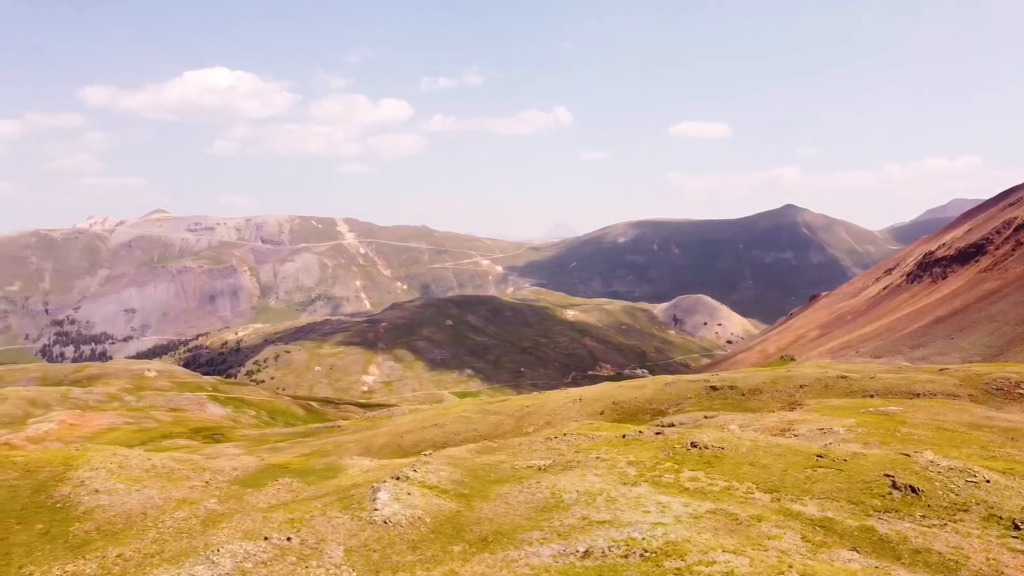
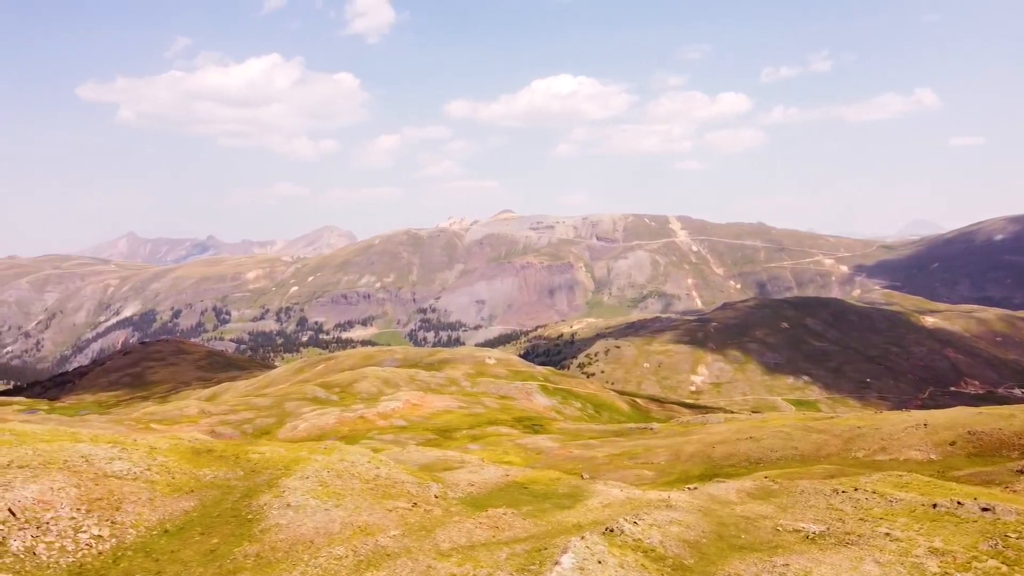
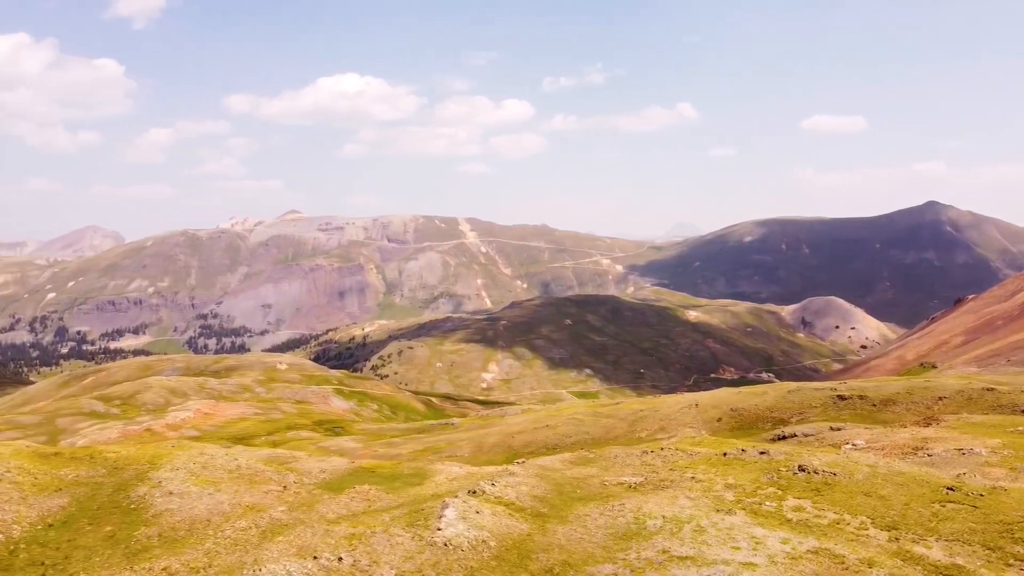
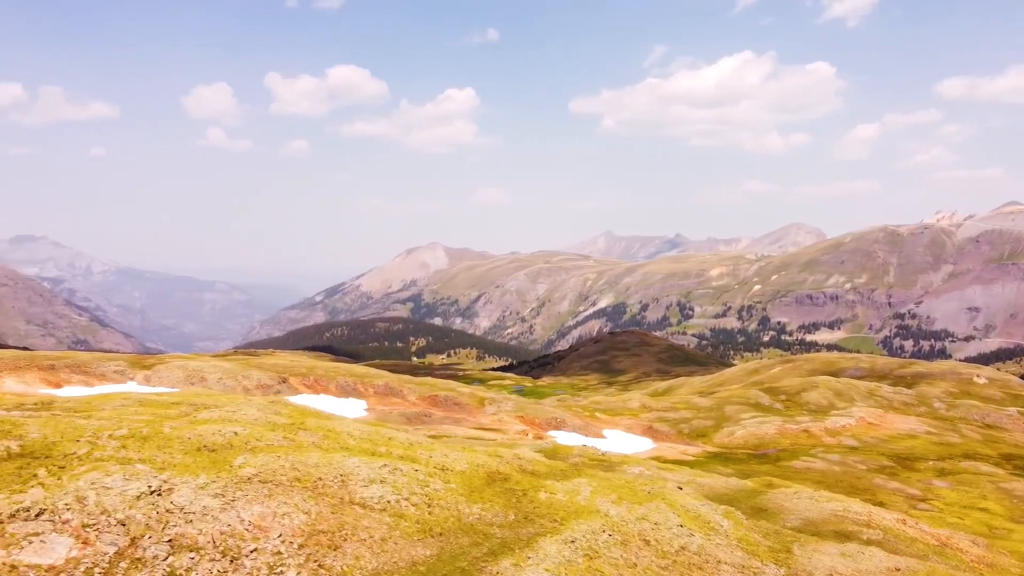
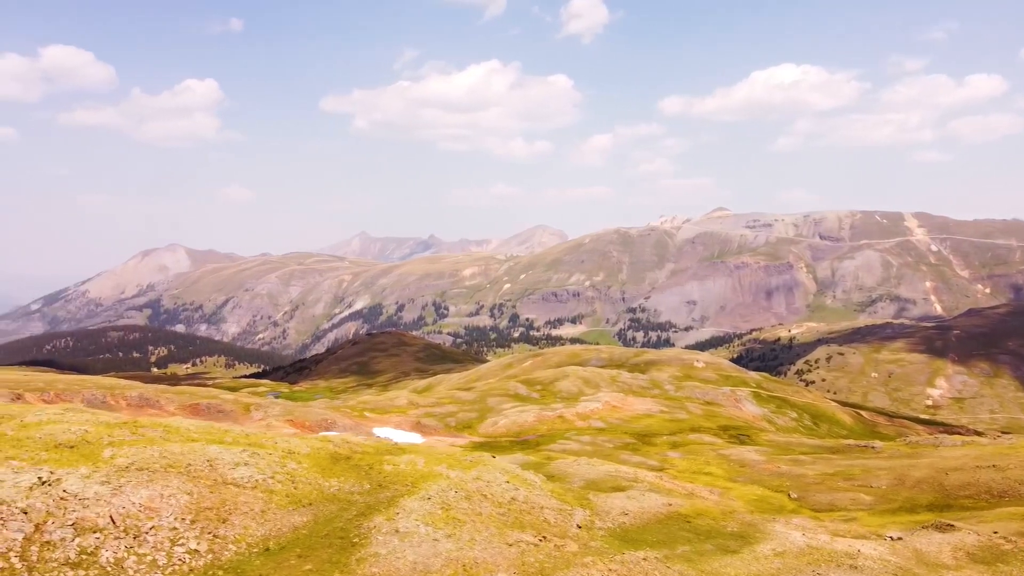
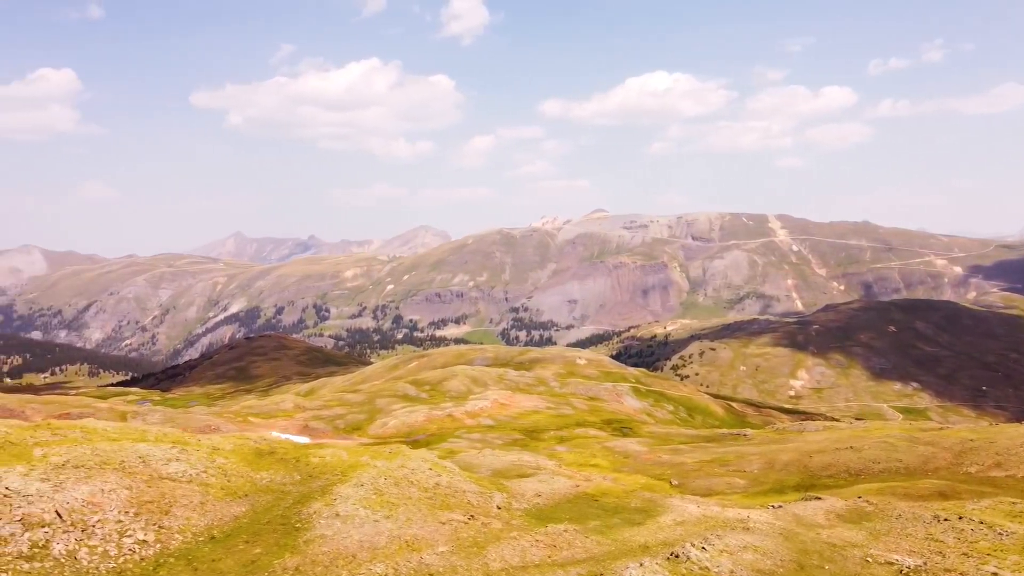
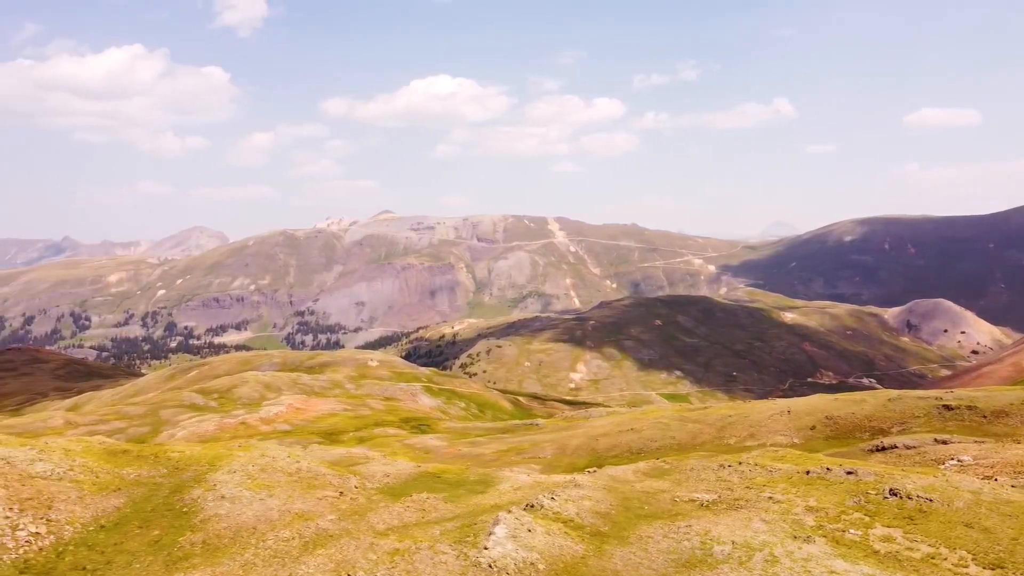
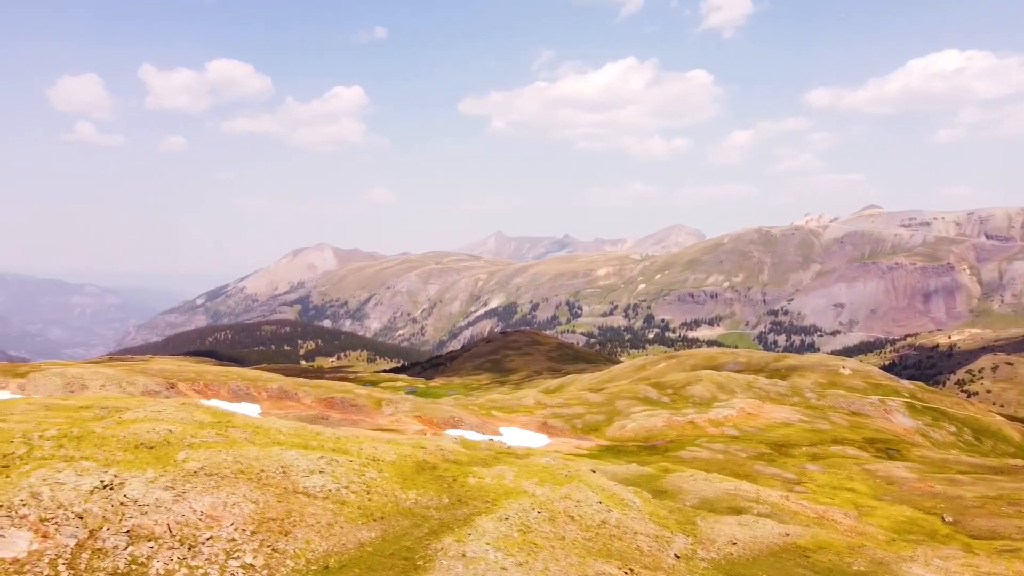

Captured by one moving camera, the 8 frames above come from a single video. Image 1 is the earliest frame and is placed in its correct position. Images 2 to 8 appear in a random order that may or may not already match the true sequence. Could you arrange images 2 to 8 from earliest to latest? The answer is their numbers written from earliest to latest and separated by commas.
3, 7, 2, 6, 5, 8, 4
